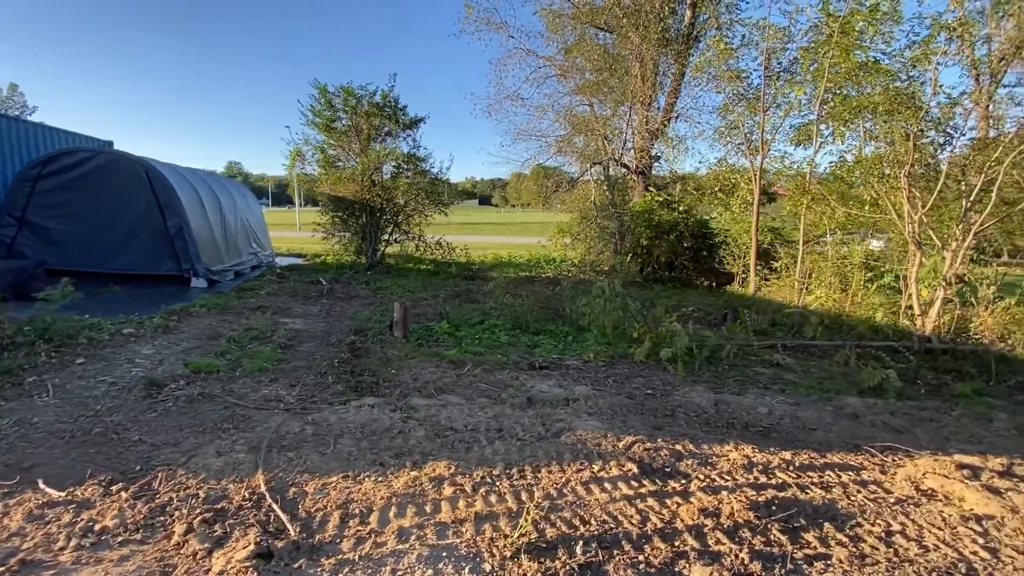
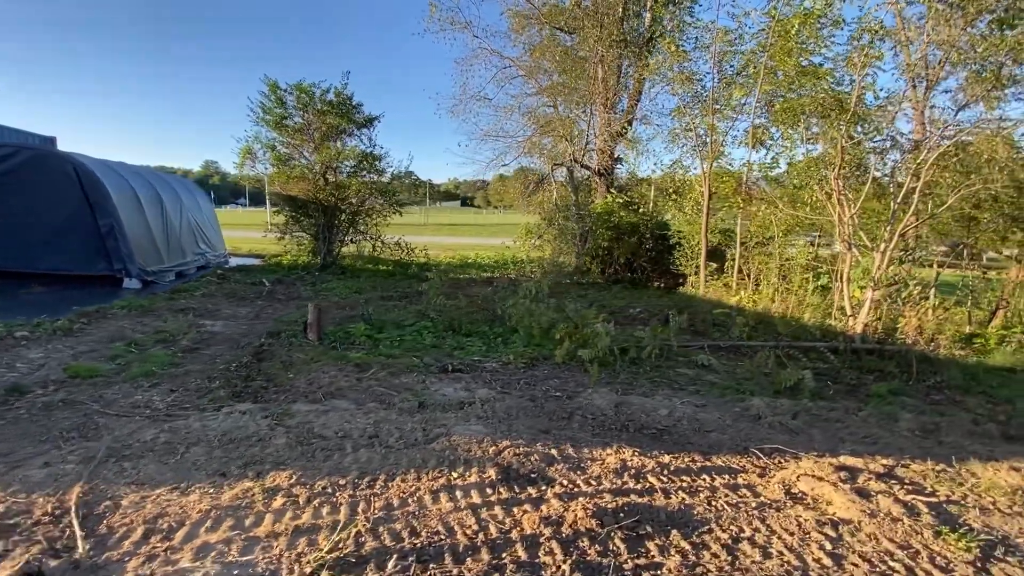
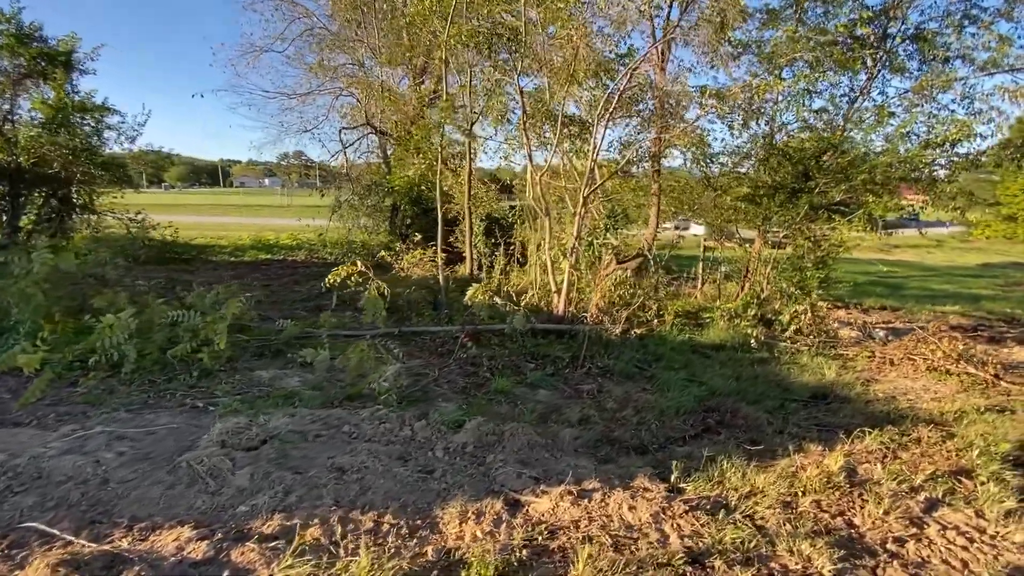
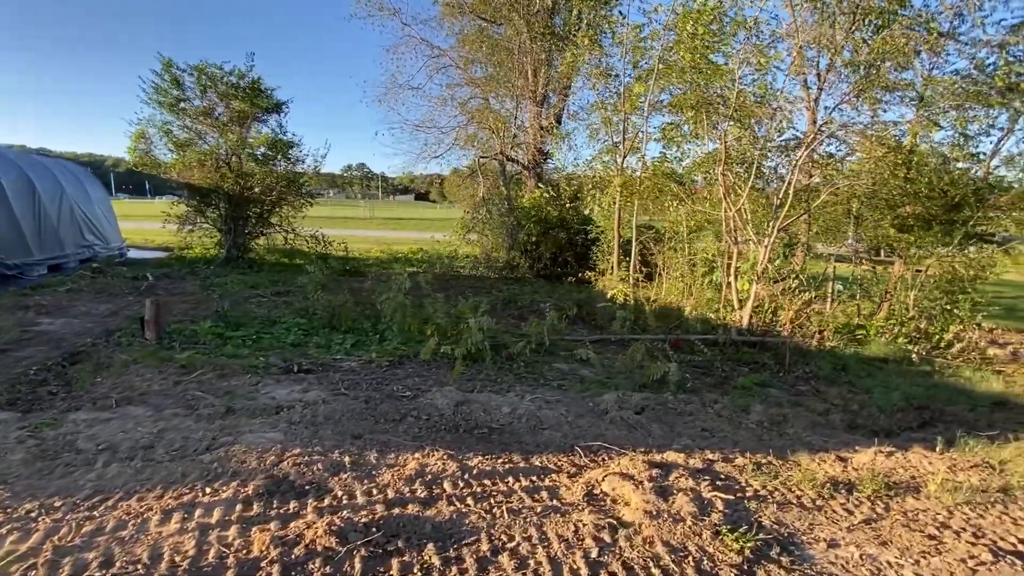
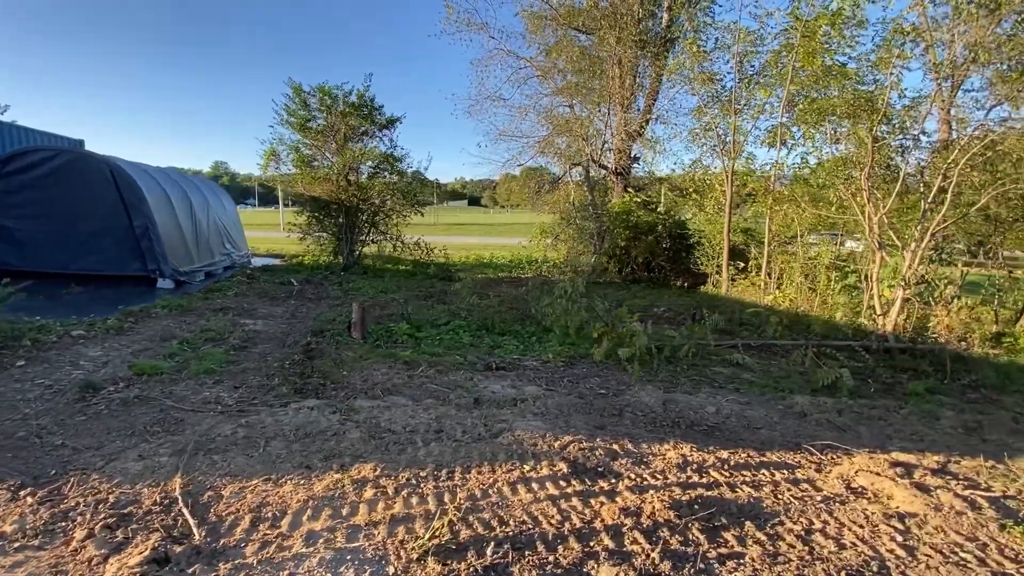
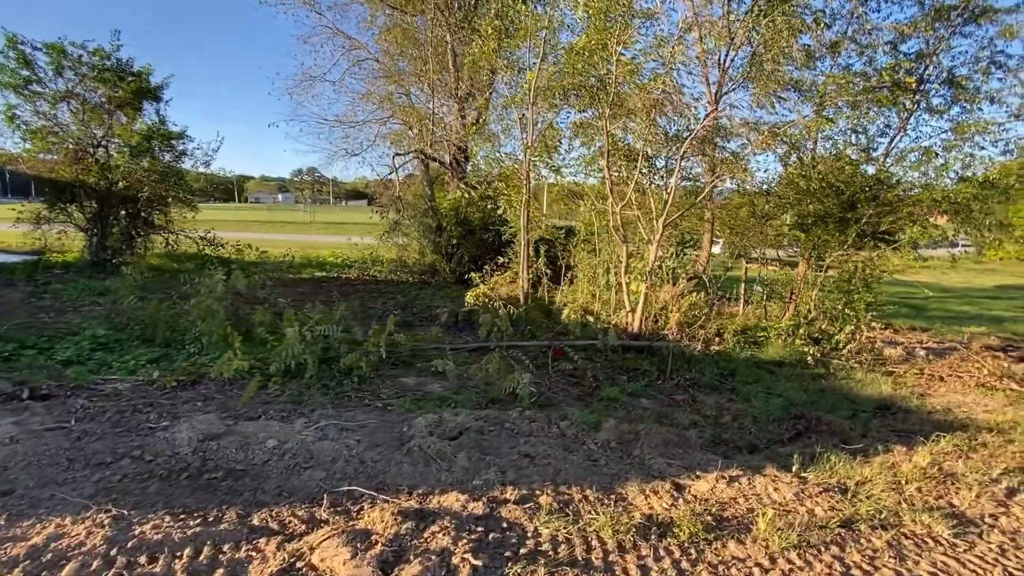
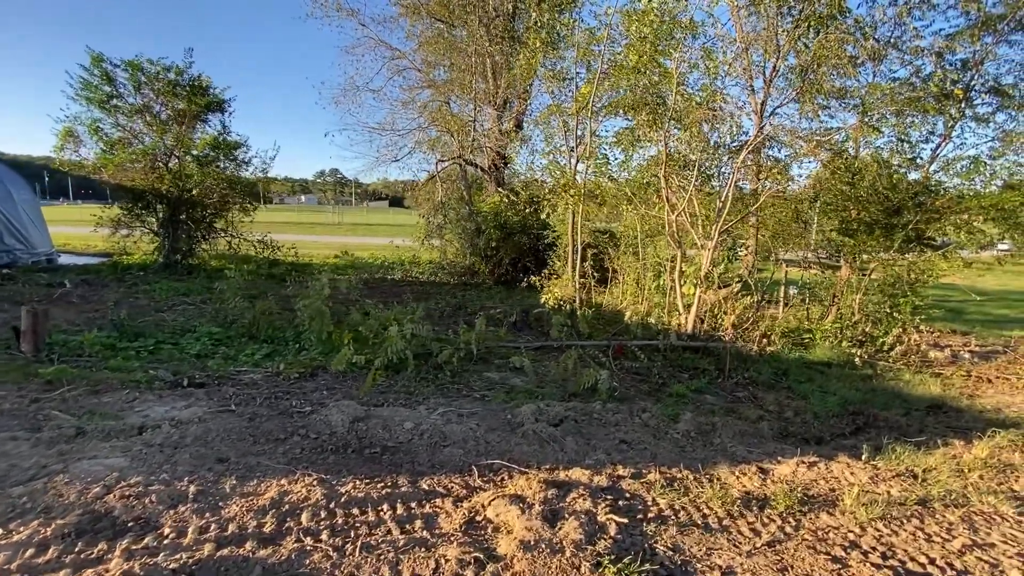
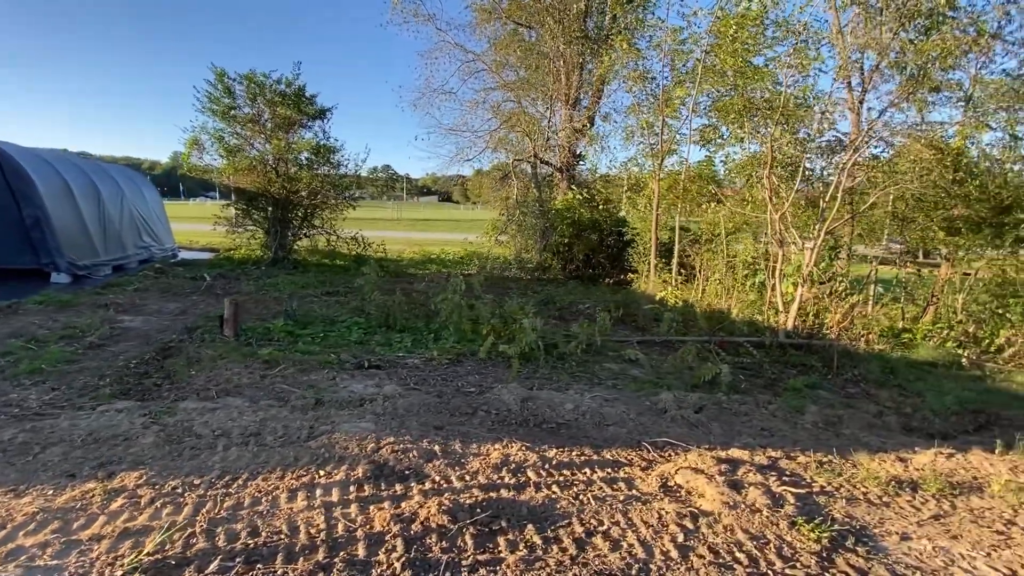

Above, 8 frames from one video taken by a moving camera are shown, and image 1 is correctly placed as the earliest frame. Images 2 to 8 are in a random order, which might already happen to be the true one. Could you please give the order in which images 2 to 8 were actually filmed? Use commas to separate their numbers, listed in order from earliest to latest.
5, 2, 8, 4, 7, 6, 3
